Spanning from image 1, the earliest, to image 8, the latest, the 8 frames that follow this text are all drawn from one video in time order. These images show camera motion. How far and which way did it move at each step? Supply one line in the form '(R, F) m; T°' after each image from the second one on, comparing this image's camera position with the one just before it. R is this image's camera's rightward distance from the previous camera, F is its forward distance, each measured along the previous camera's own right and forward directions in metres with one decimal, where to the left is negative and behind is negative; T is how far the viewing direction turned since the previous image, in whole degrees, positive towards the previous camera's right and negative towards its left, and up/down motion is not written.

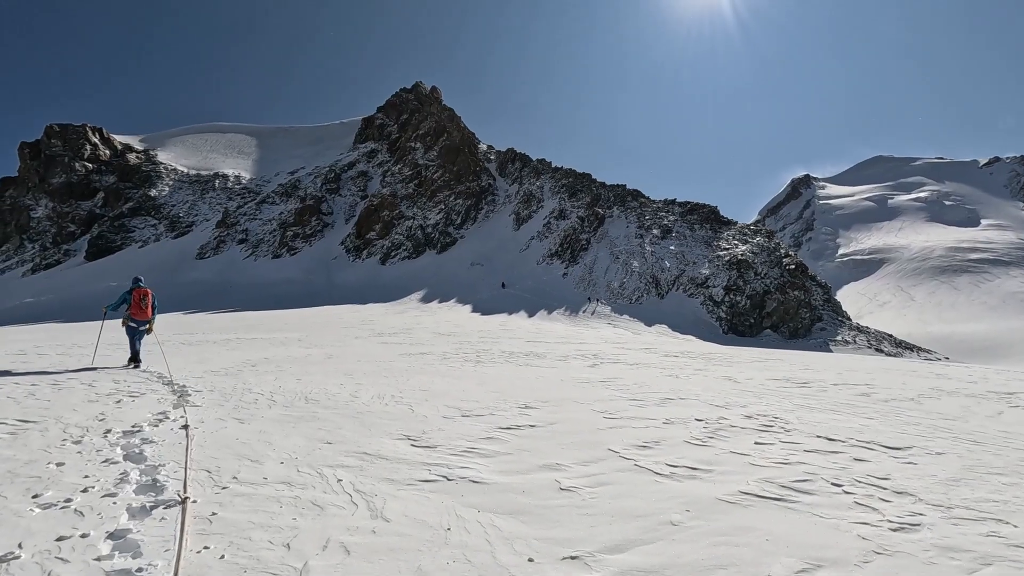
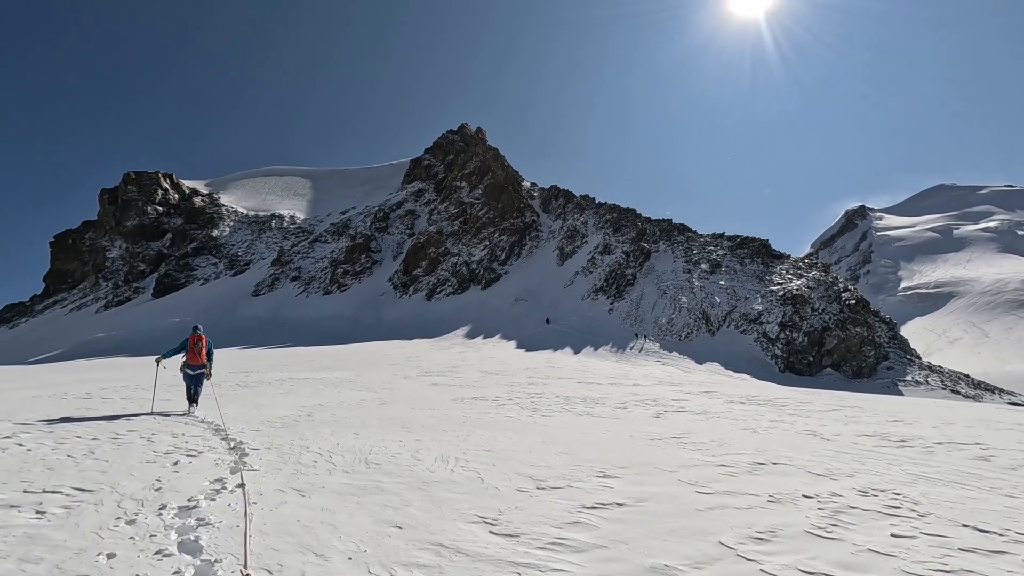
(-0.6, +0.6) m; -5°
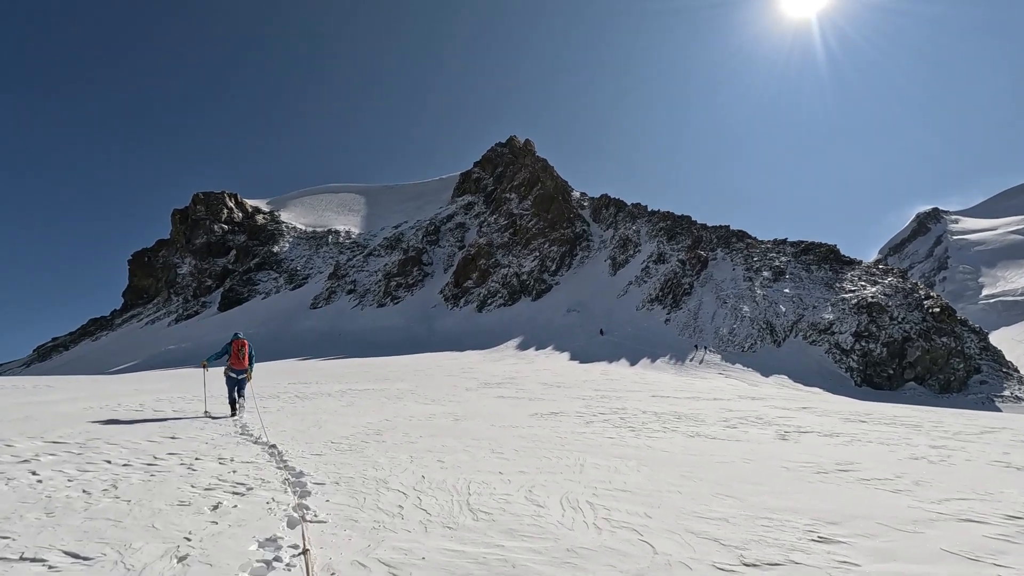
(-1.2, +1.8) m; -6°
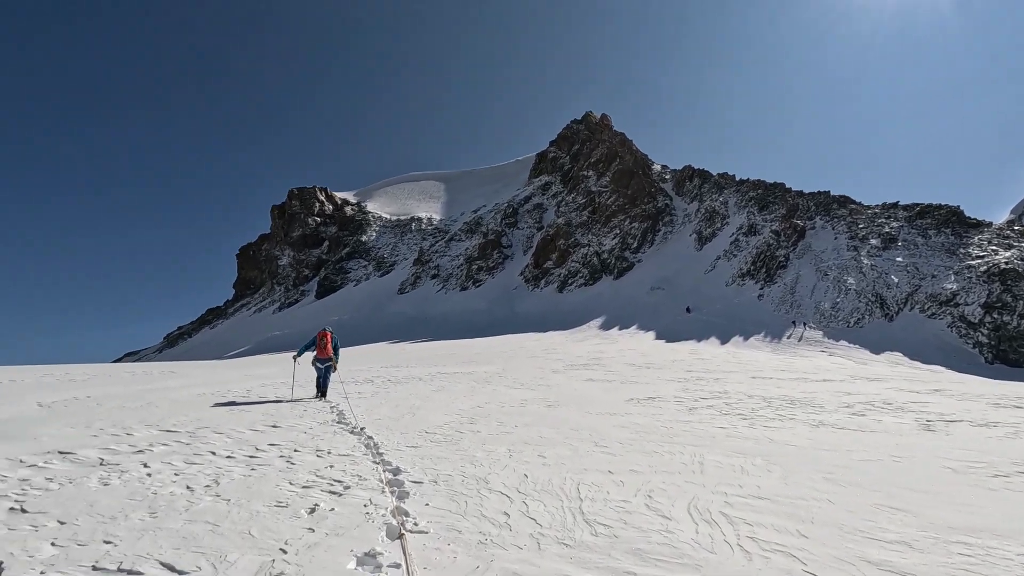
(-0.4, +0.7) m; -9°
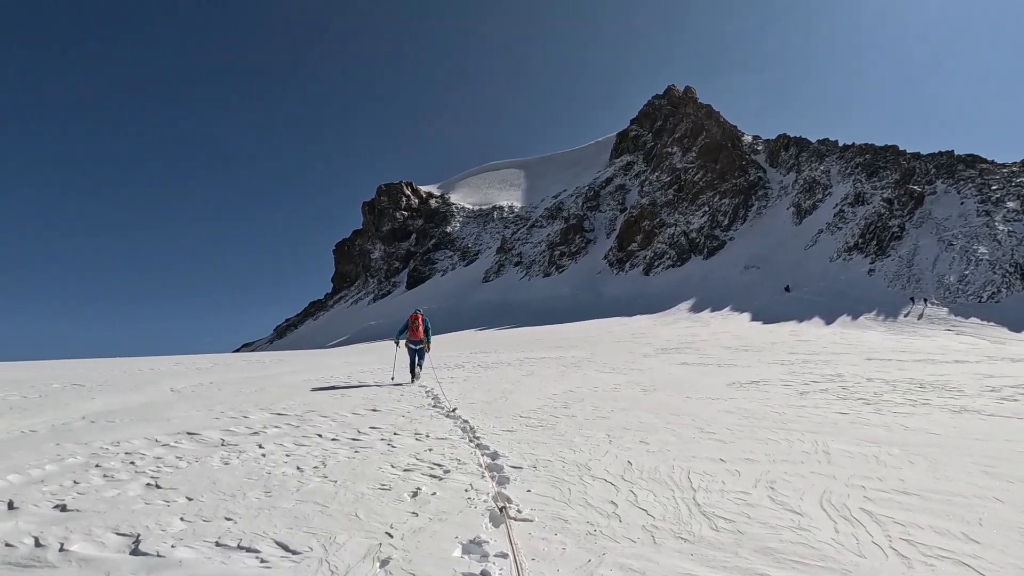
(-0.2, +0.3) m; -9°
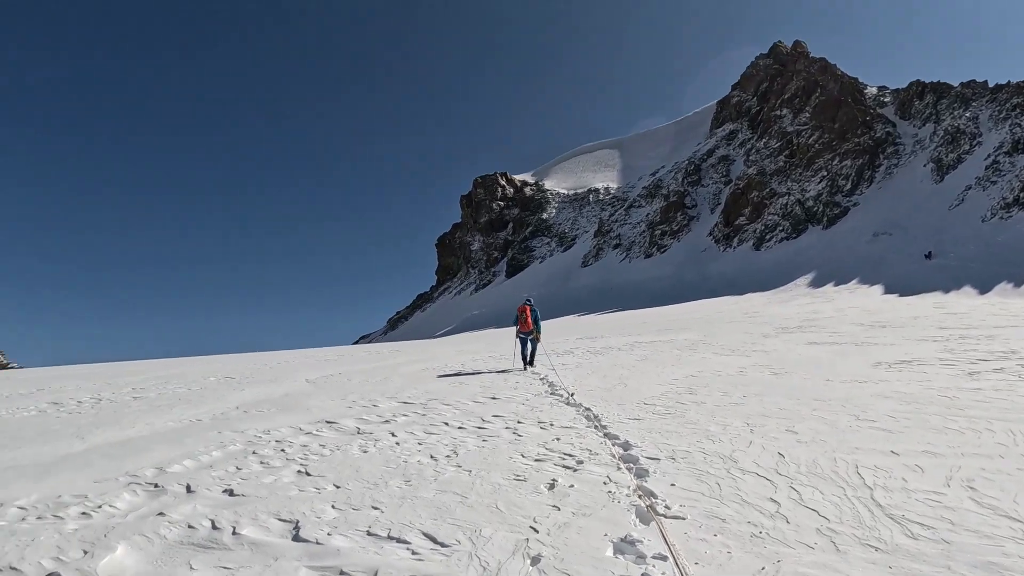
(-0.4, +0.3) m; -10°
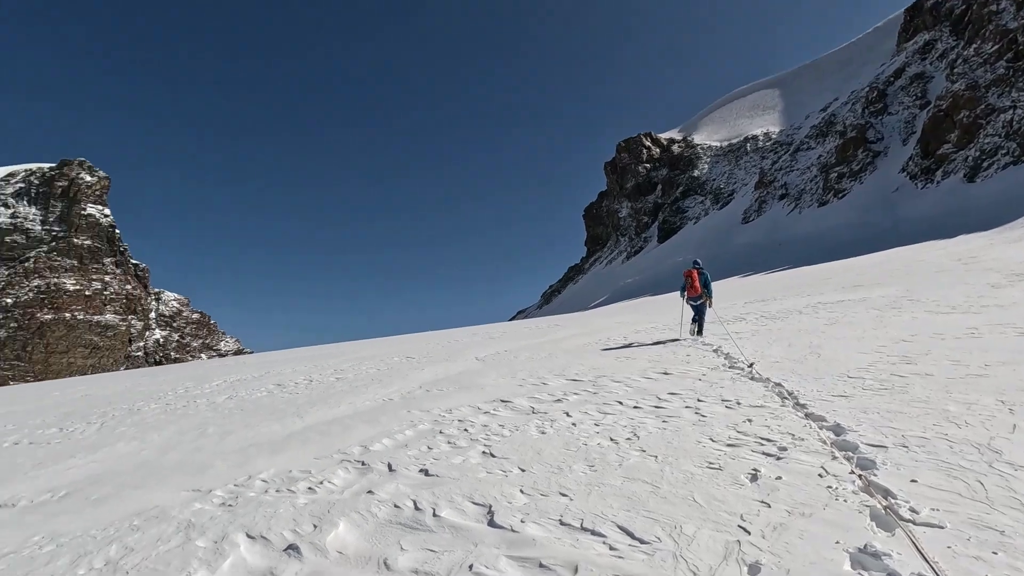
(-0.4, +0.2) m; -15°
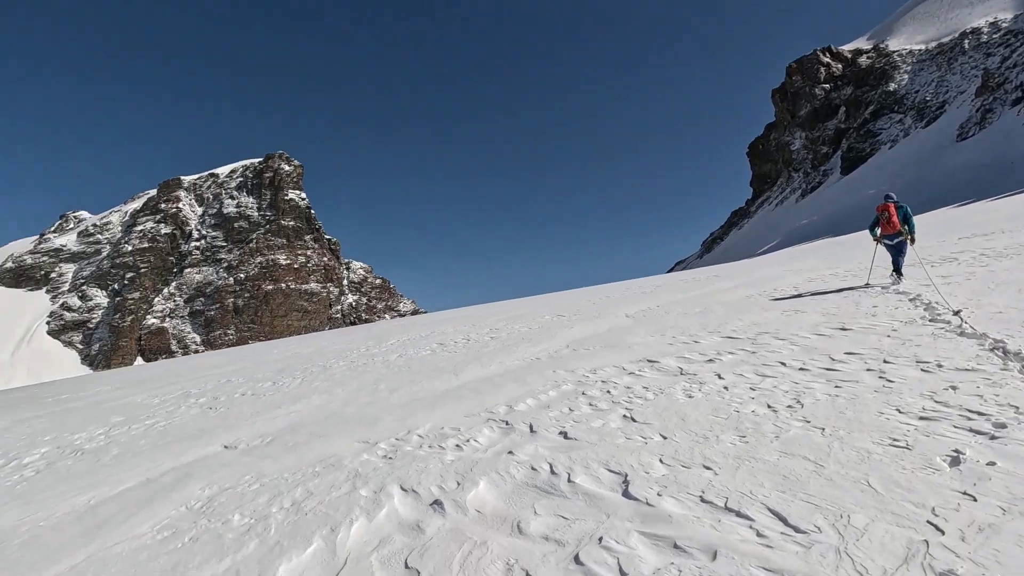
(0.0, +0.1) m; -16°
